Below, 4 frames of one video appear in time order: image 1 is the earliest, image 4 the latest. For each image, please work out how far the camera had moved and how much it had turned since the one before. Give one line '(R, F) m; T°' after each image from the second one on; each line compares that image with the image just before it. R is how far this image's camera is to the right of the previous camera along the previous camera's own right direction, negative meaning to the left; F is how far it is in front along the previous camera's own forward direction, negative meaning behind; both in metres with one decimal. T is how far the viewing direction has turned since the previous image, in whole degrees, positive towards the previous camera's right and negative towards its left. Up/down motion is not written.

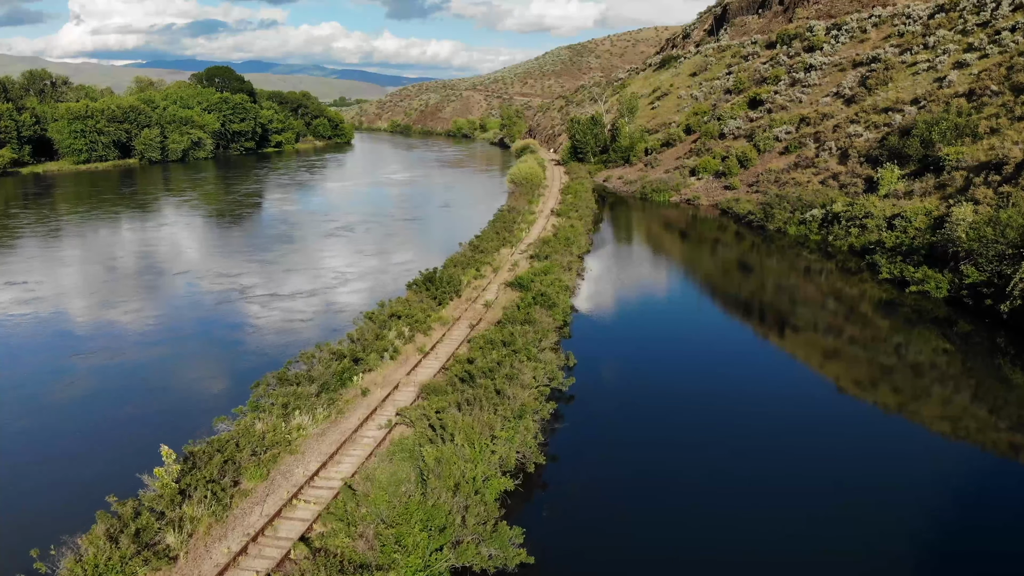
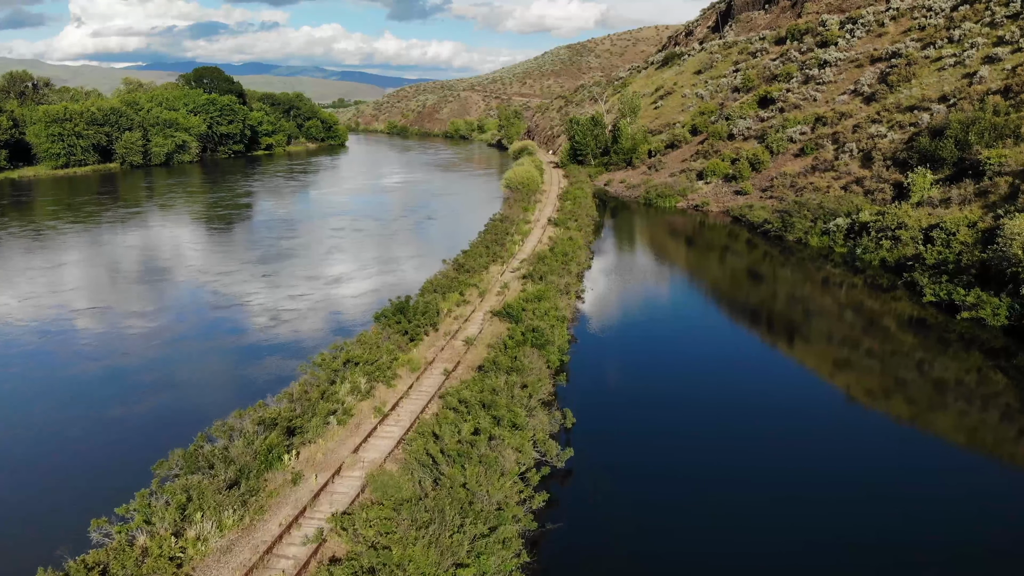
(+0.3, +2.6) m; 0°
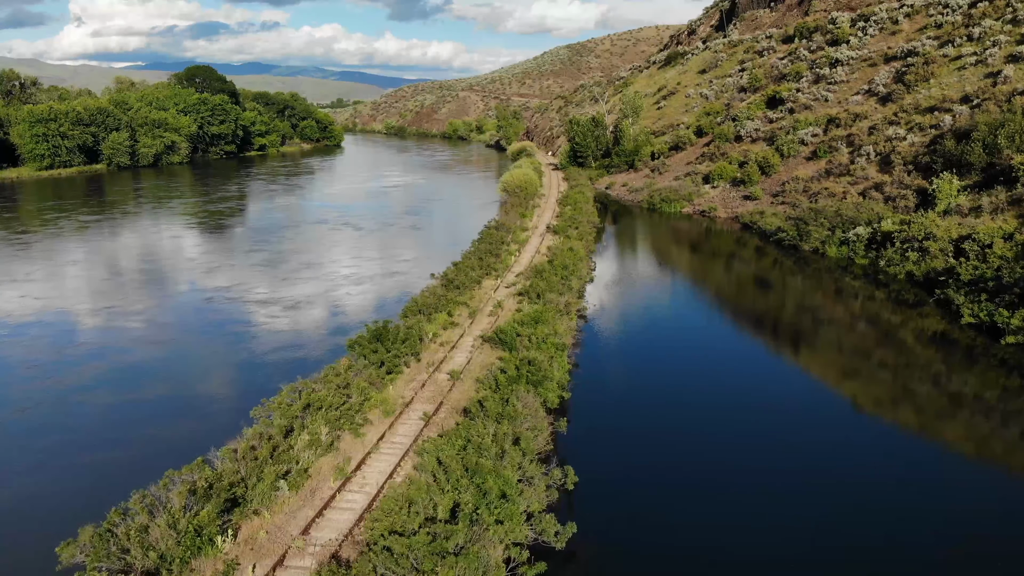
(+0.1, +1.7) m; 0°
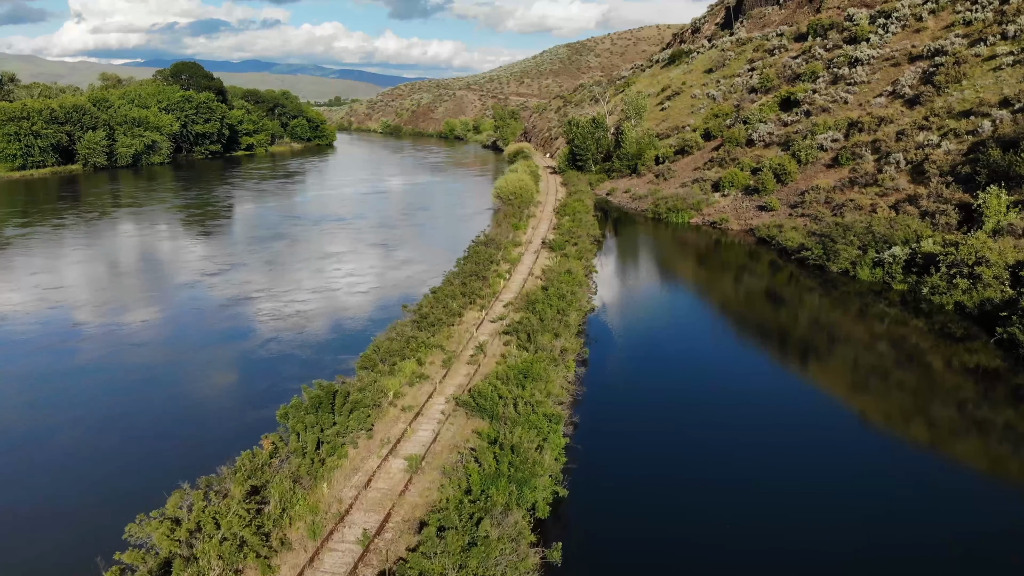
(+0.3, +2.7) m; 0°
